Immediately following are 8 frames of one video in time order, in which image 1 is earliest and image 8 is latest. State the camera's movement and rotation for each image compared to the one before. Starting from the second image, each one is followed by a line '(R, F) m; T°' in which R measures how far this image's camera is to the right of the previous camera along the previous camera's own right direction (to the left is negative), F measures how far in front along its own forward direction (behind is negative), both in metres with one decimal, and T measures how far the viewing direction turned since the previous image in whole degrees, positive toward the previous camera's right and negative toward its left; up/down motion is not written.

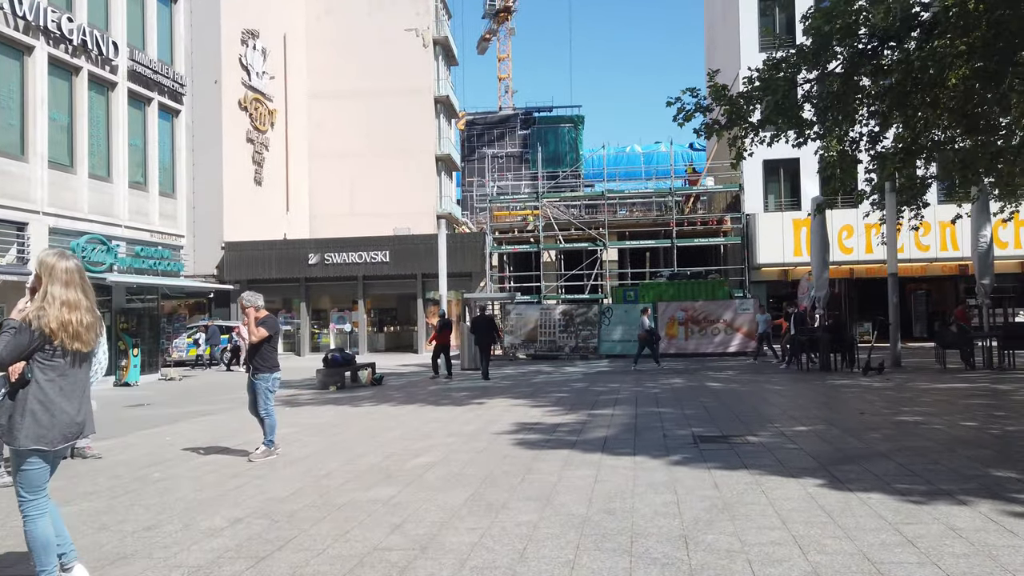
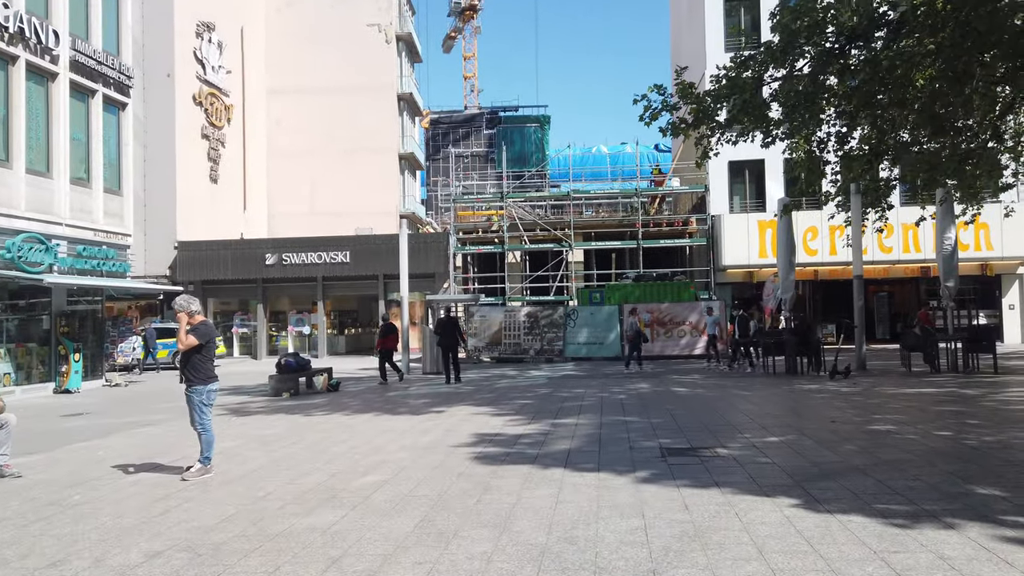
(+0.1, +0.5) m; +3°
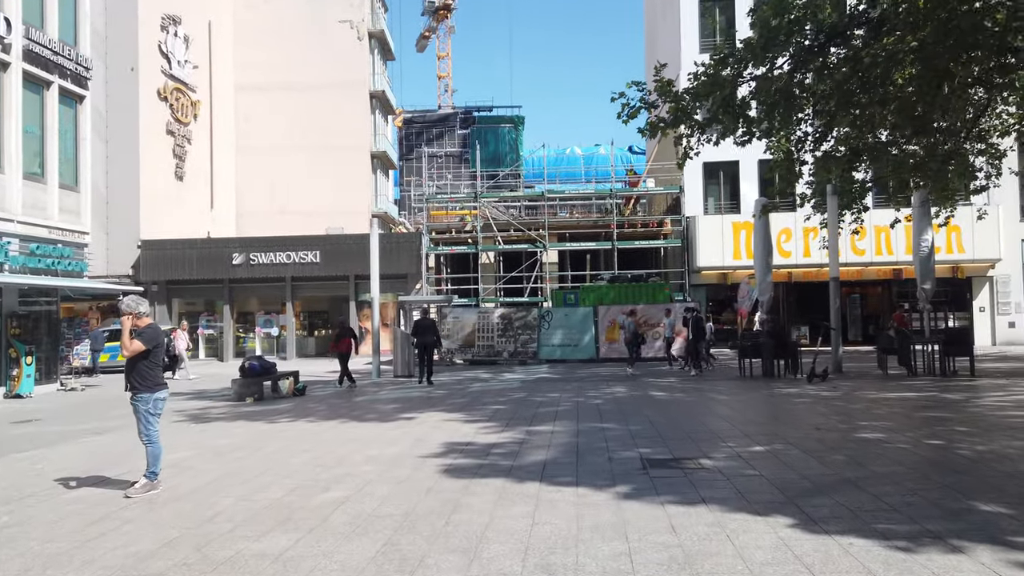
(0.0, +0.4) m; +2°
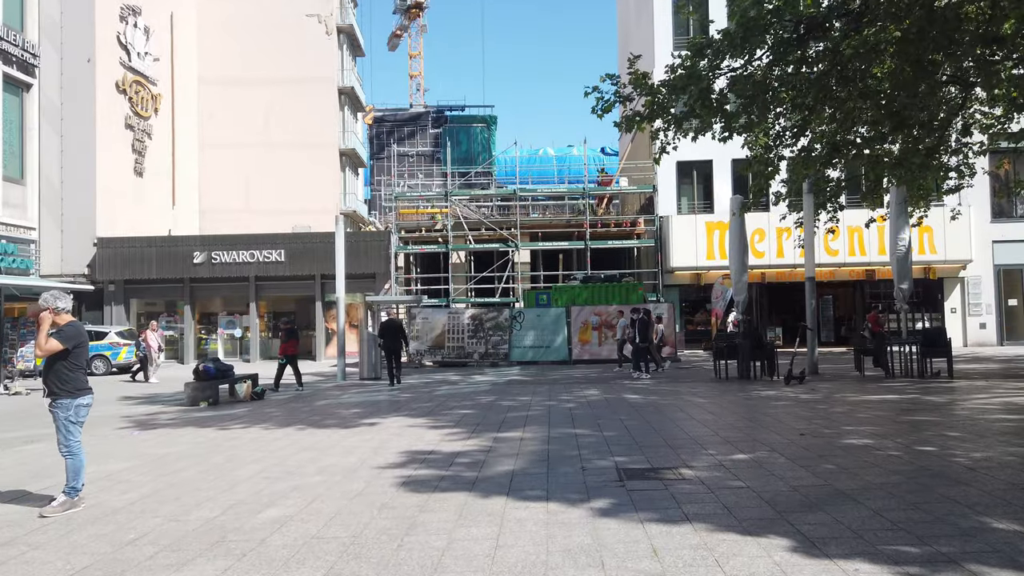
(+0.1, +0.6) m; +2°
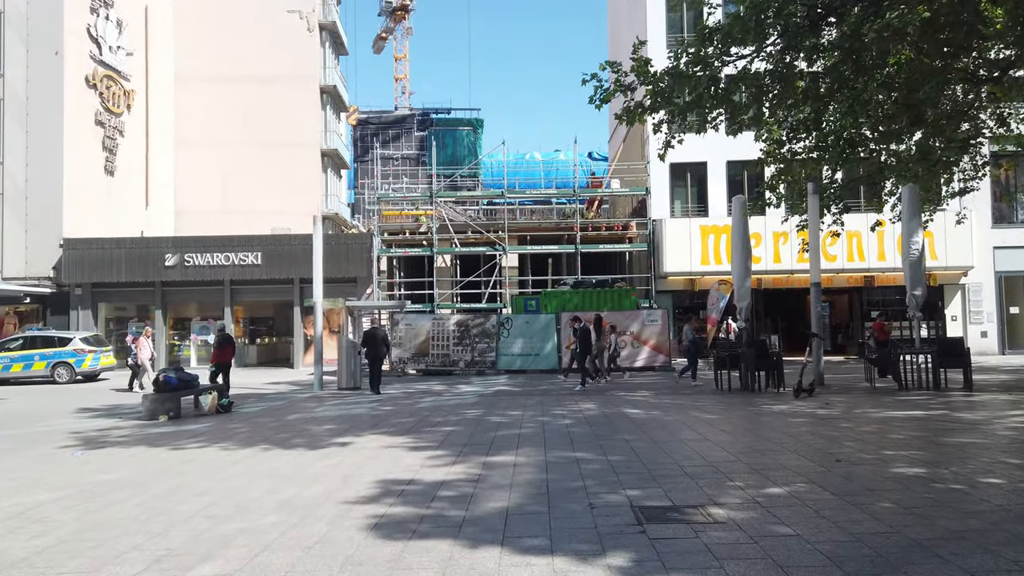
(-0.1, +1.1) m; +1°
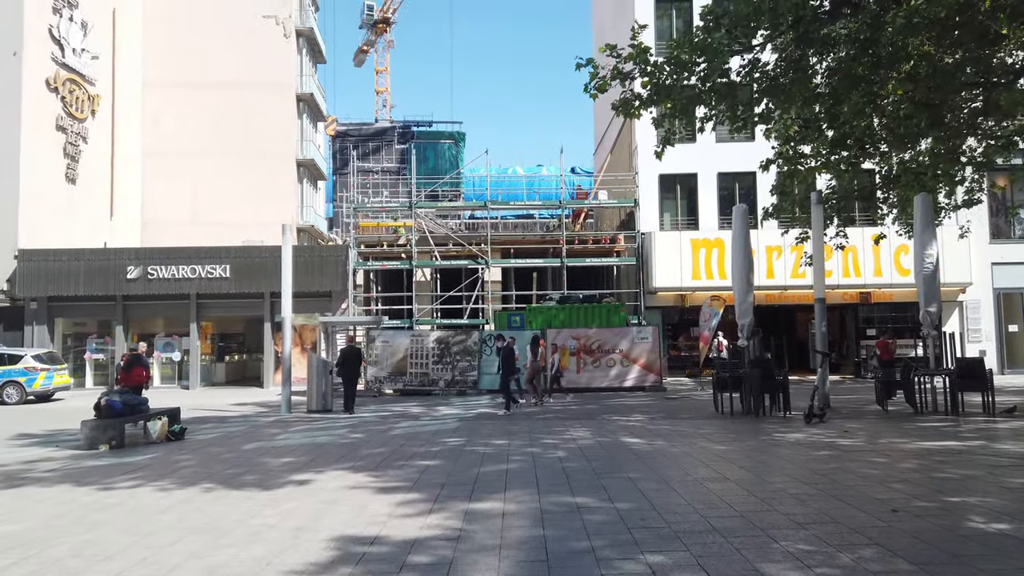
(-0.1, +1.2) m; +1°
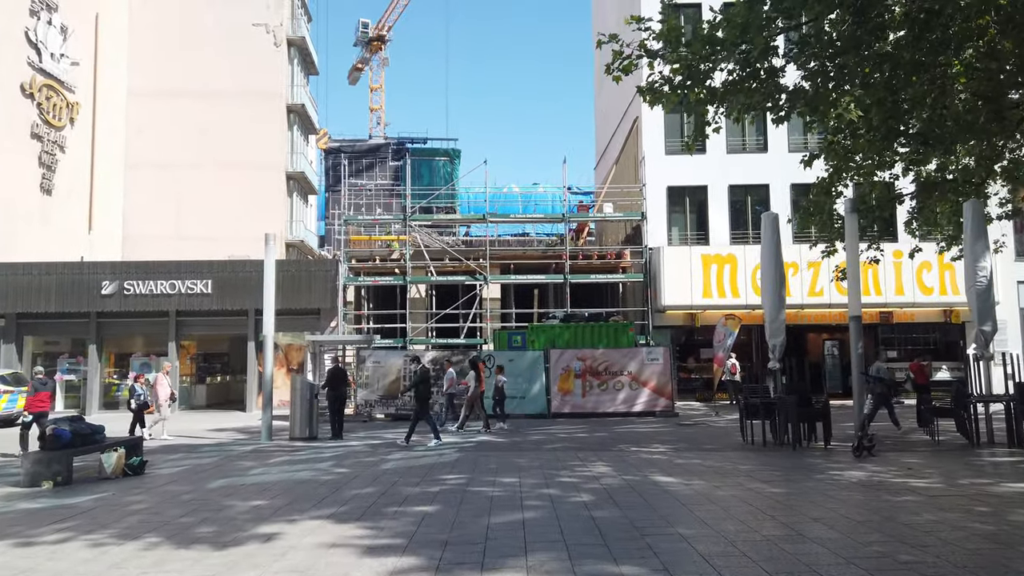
(-0.2, +1.5) m; +1°
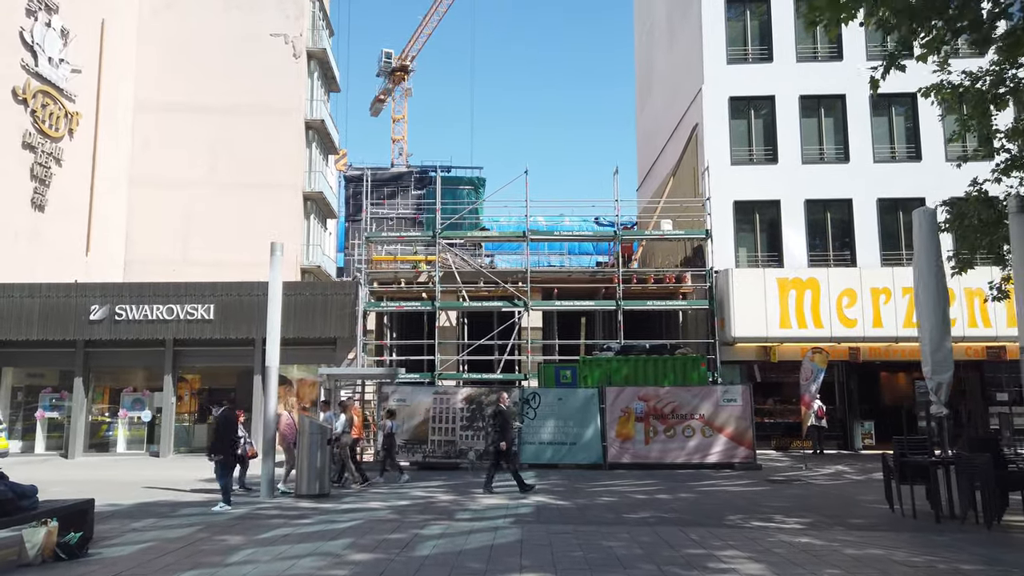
(-0.8, +3.2) m; -1°
